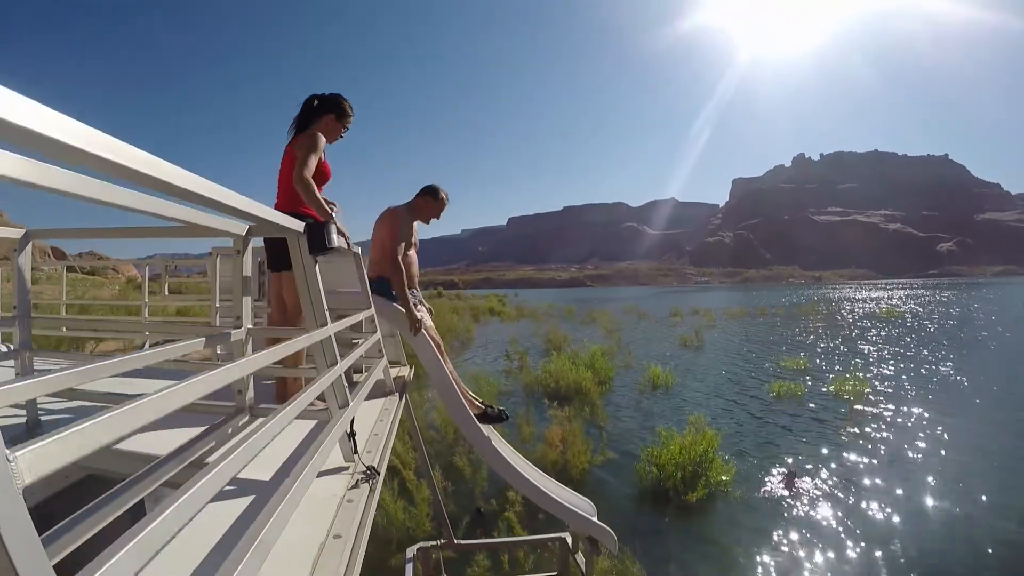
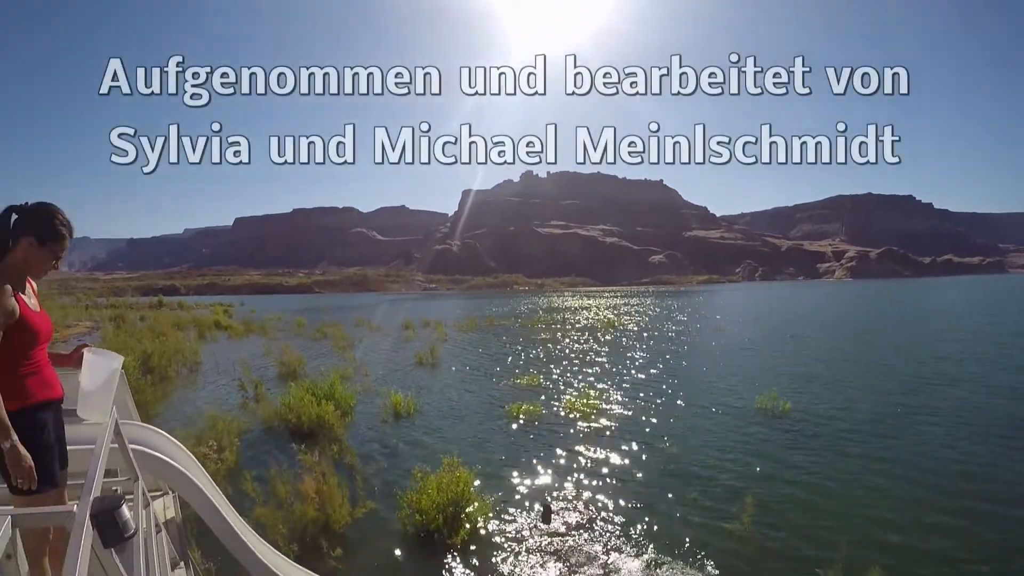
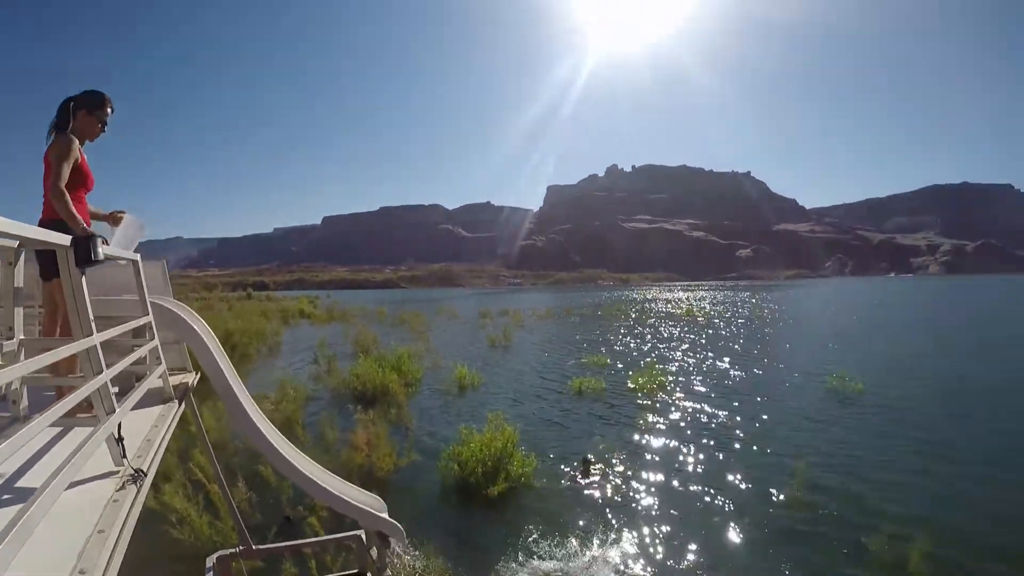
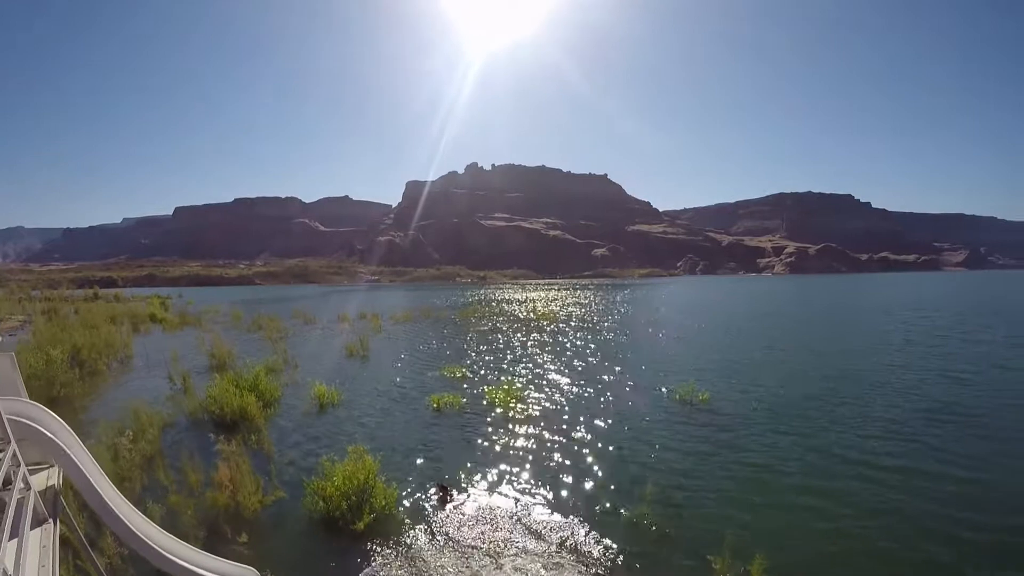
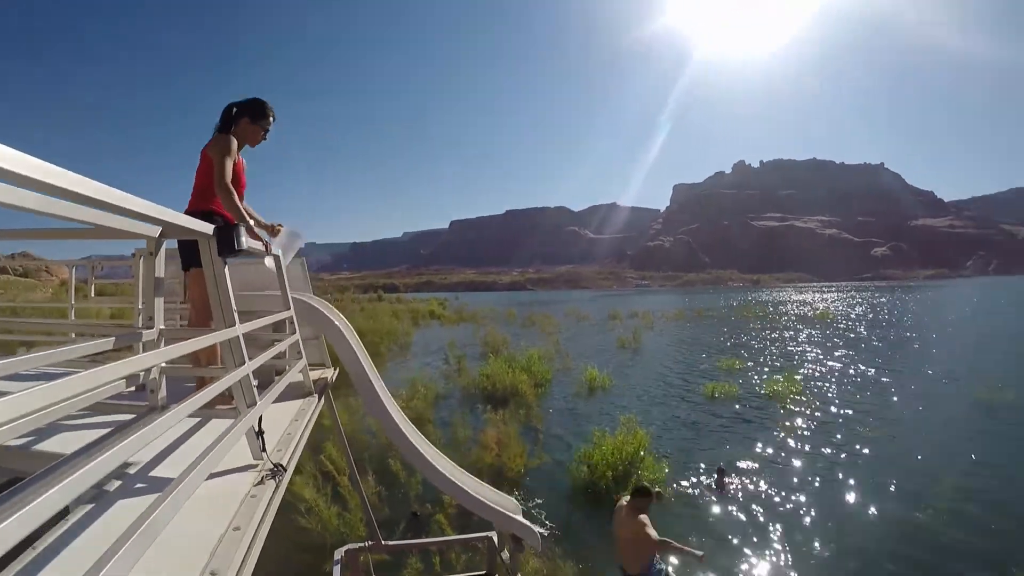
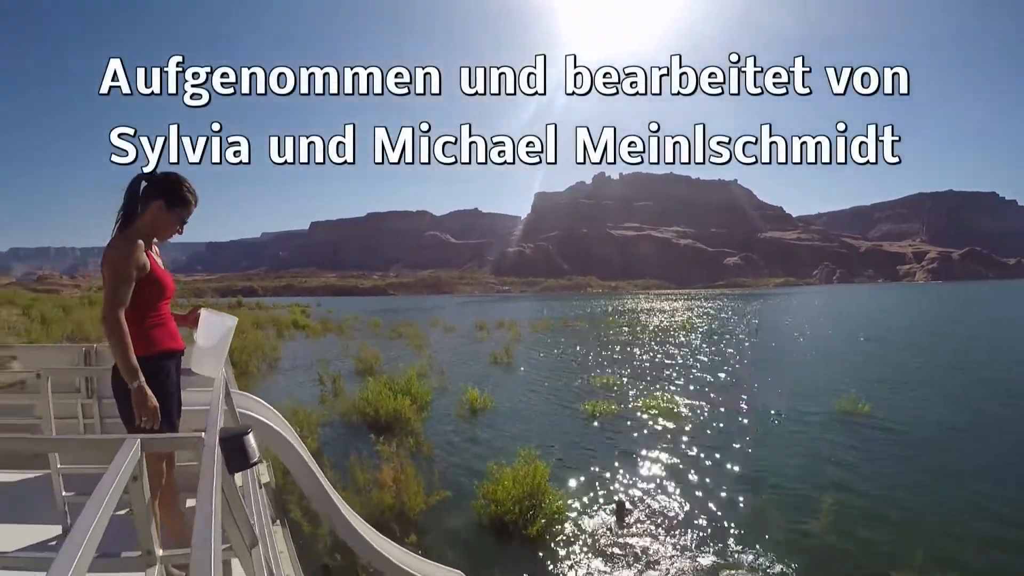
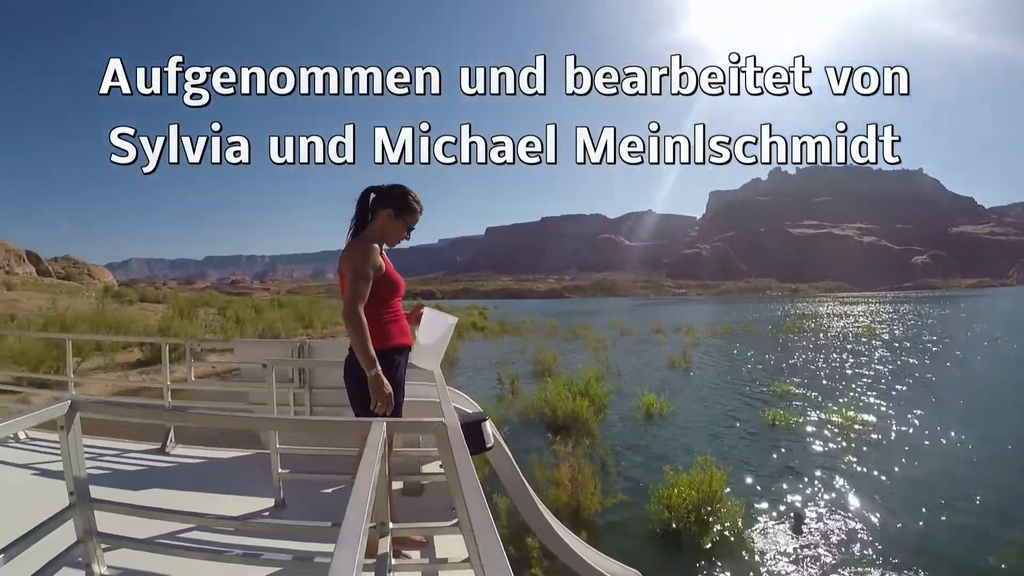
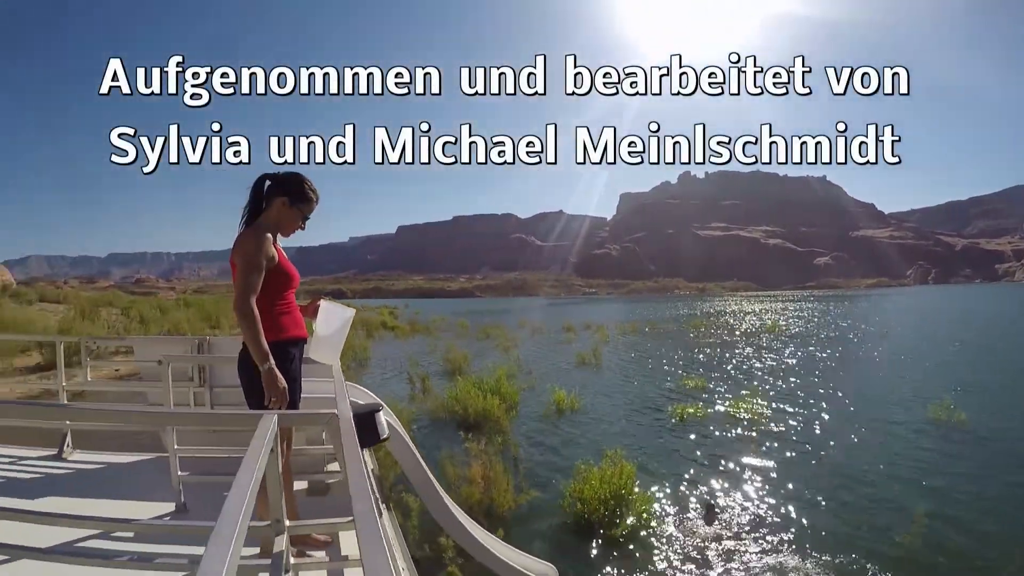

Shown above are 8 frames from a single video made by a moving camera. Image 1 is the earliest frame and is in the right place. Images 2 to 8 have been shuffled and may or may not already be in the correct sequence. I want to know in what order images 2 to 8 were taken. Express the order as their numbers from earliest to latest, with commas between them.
5, 3, 4, 2, 6, 8, 7
